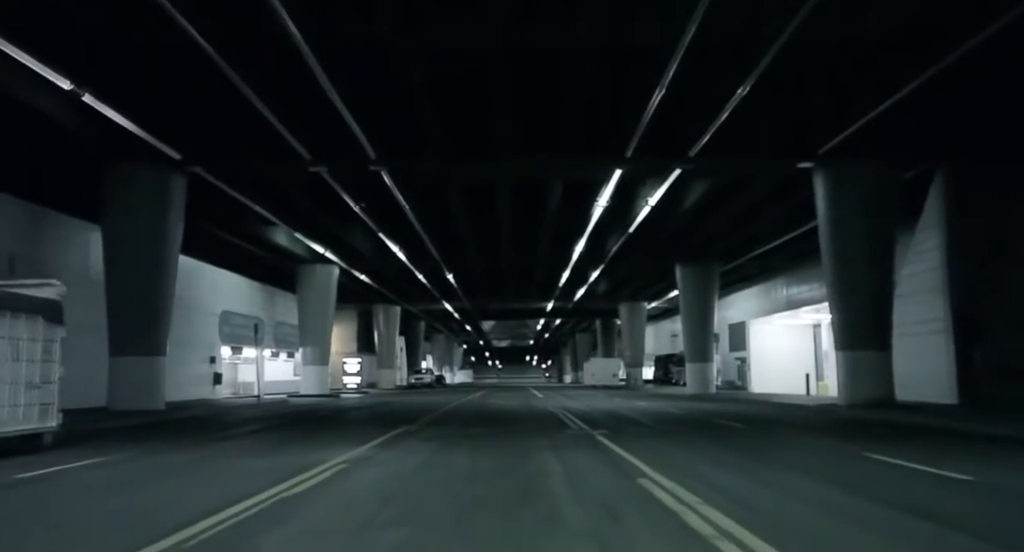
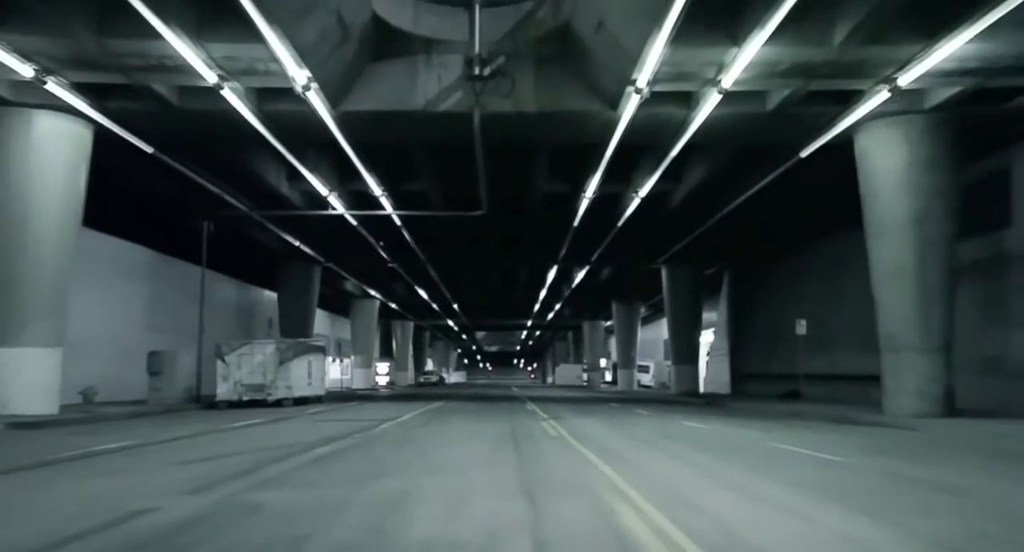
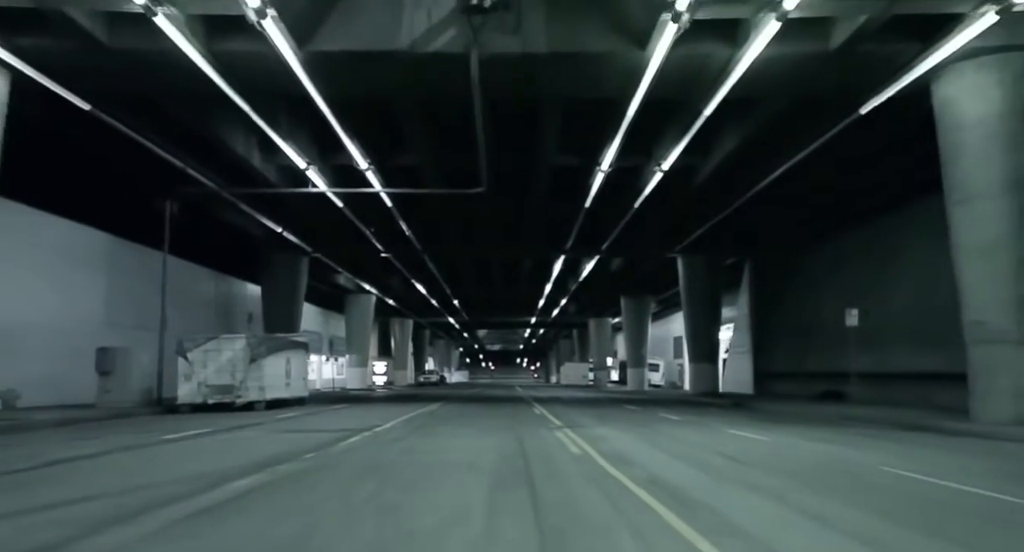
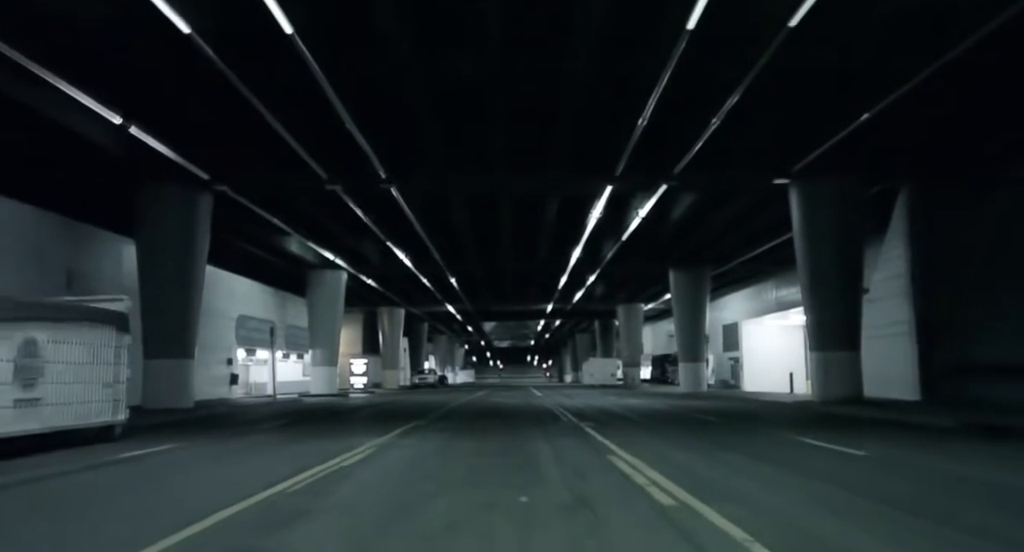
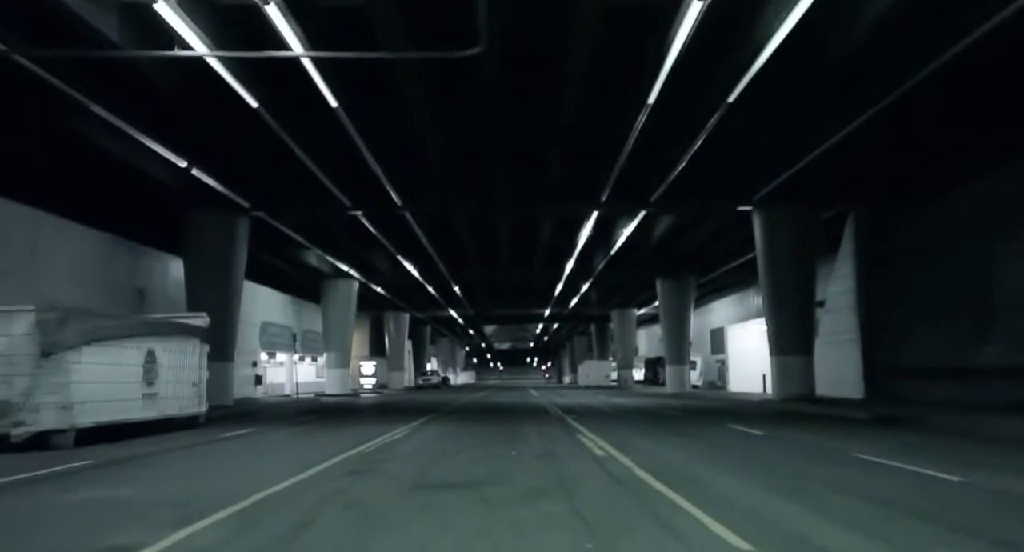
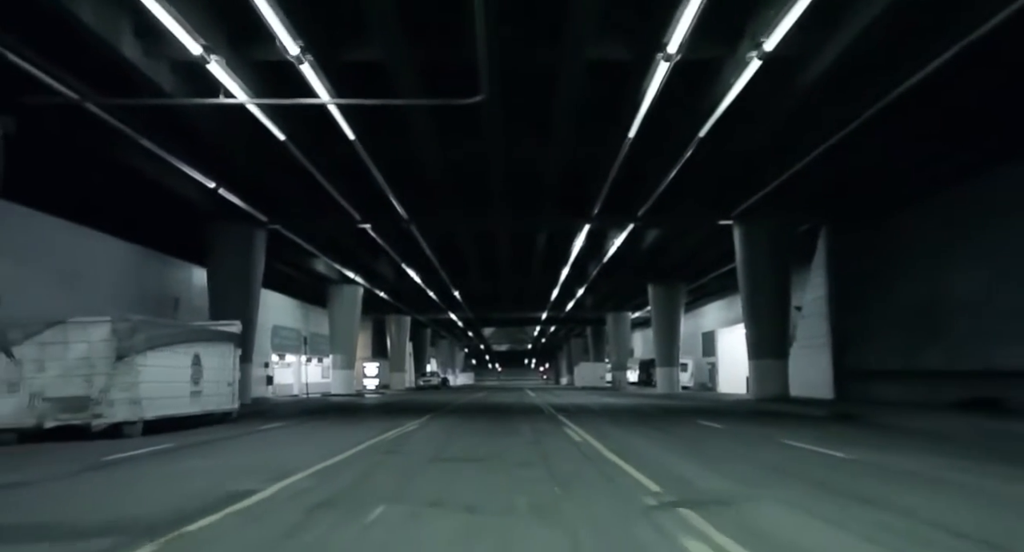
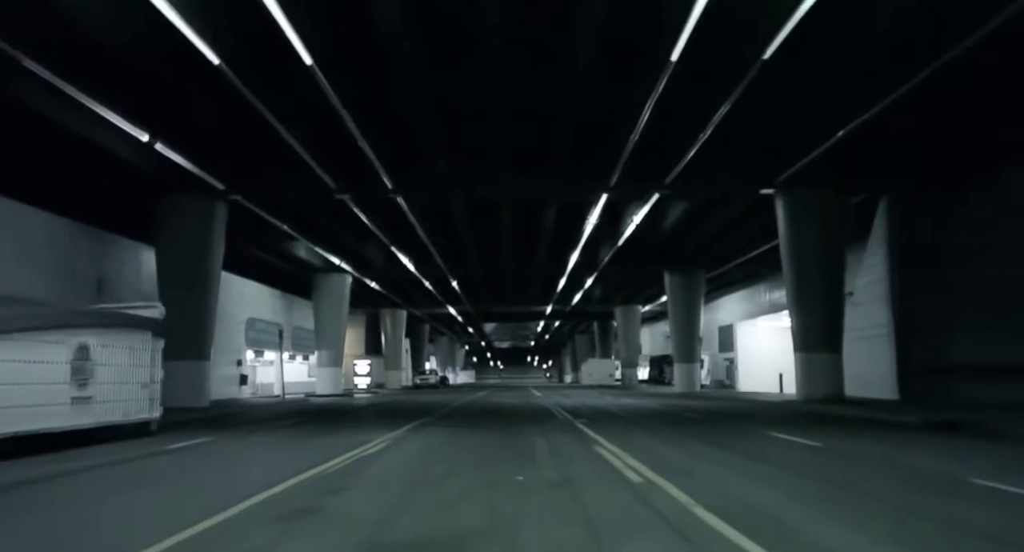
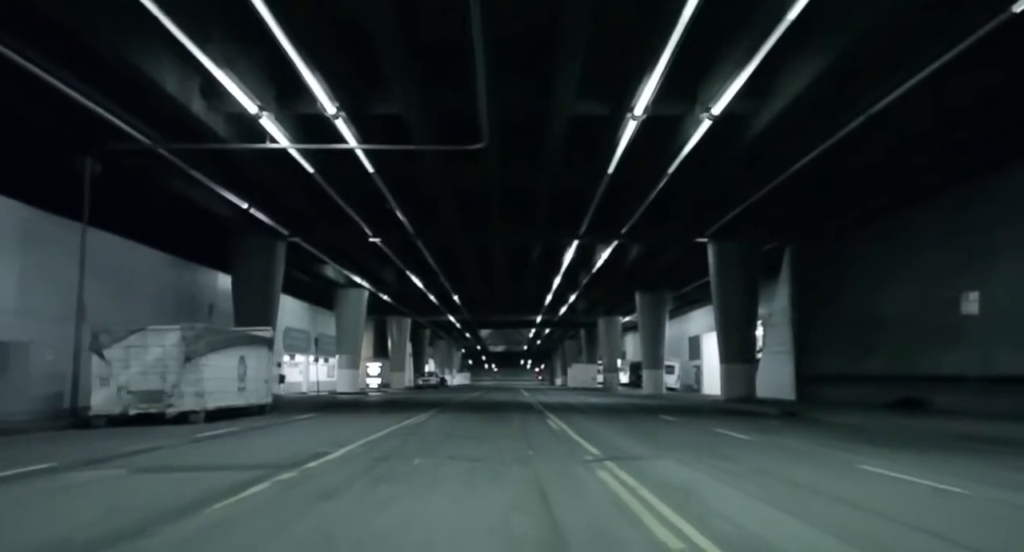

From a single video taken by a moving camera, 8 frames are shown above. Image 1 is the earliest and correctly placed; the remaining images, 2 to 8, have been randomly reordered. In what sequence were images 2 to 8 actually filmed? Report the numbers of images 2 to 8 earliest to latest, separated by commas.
4, 7, 5, 6, 8, 3, 2
